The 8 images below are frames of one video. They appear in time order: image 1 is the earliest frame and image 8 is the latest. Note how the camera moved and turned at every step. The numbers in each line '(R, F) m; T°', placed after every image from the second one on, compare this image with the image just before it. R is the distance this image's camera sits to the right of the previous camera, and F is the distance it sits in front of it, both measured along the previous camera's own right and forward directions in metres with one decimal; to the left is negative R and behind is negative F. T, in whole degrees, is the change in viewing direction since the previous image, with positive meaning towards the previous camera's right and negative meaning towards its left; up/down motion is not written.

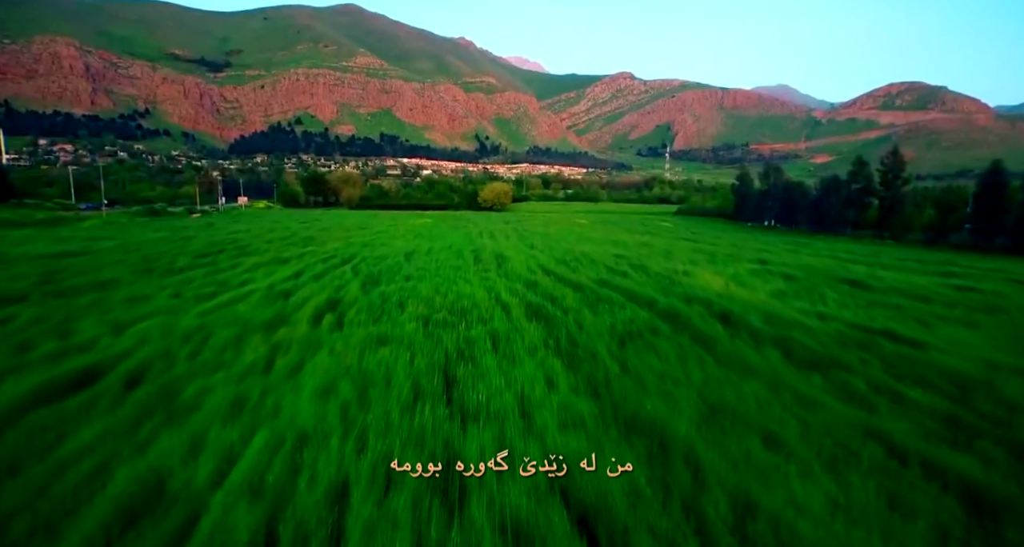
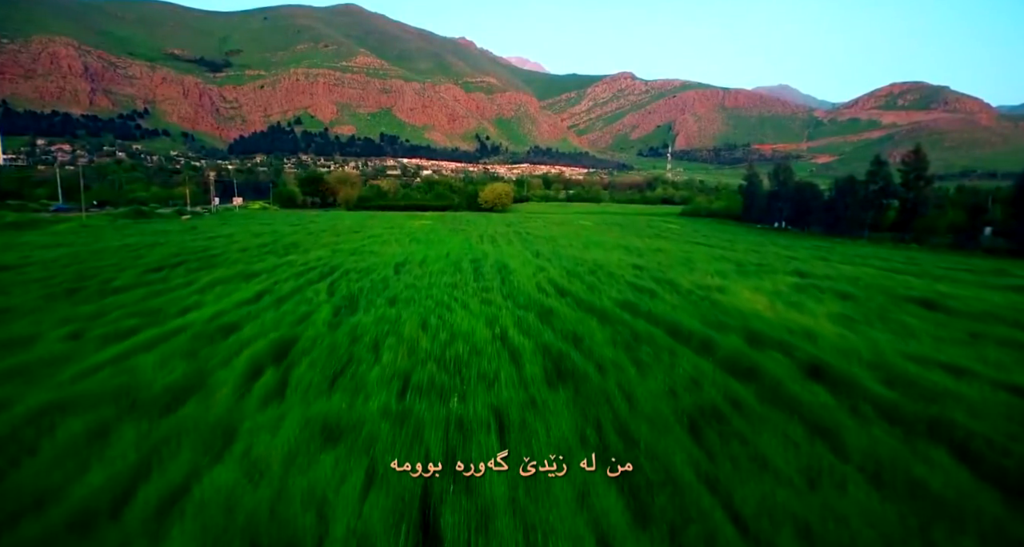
(-0.1, +2.3) m; 0°
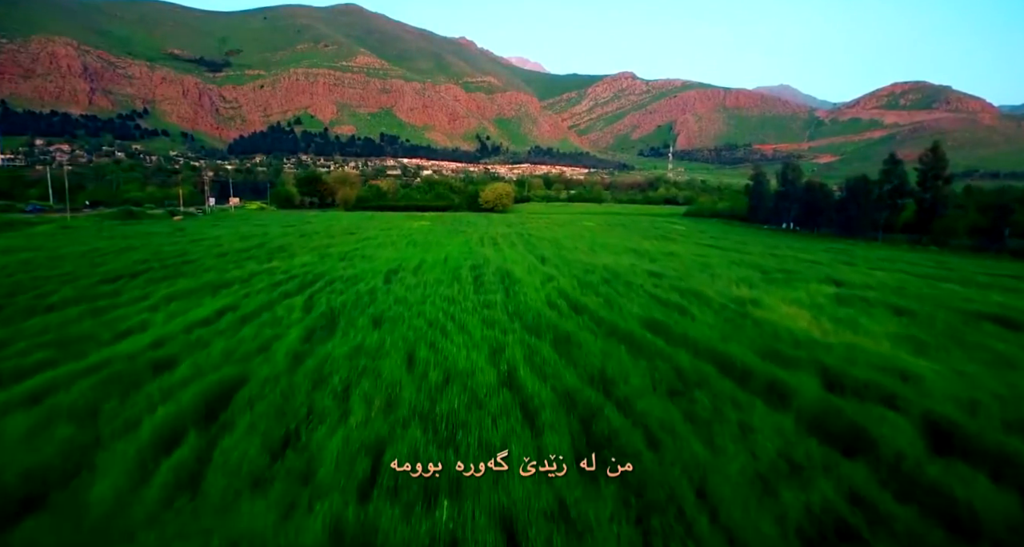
(-0.1, +1.7) m; 0°
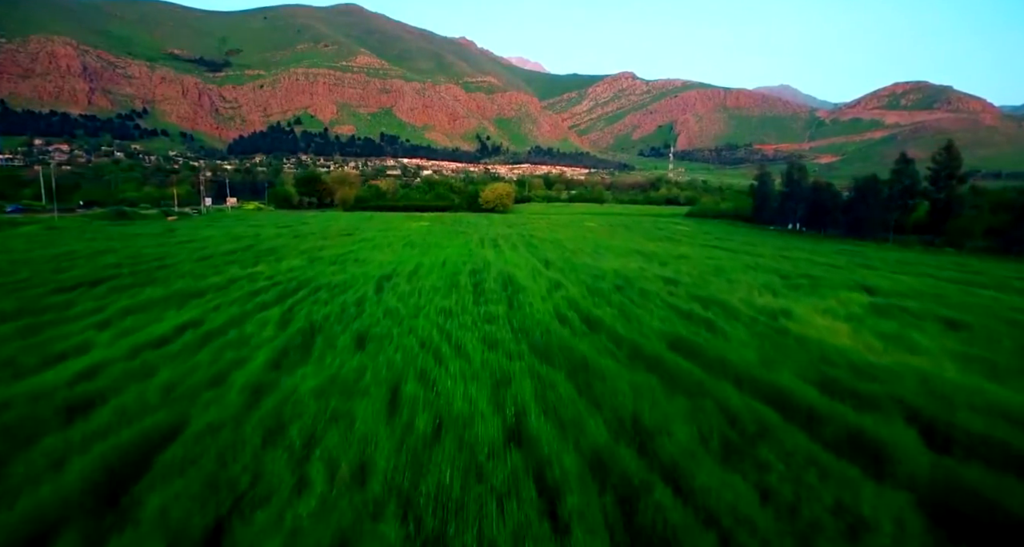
(-0.1, +1.3) m; 0°
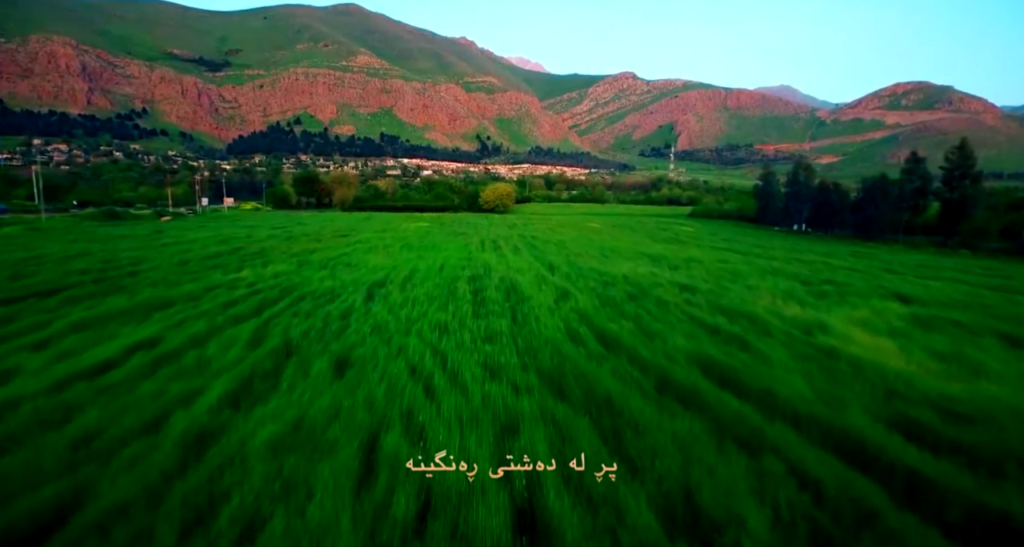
(-0.1, +1.2) m; 0°
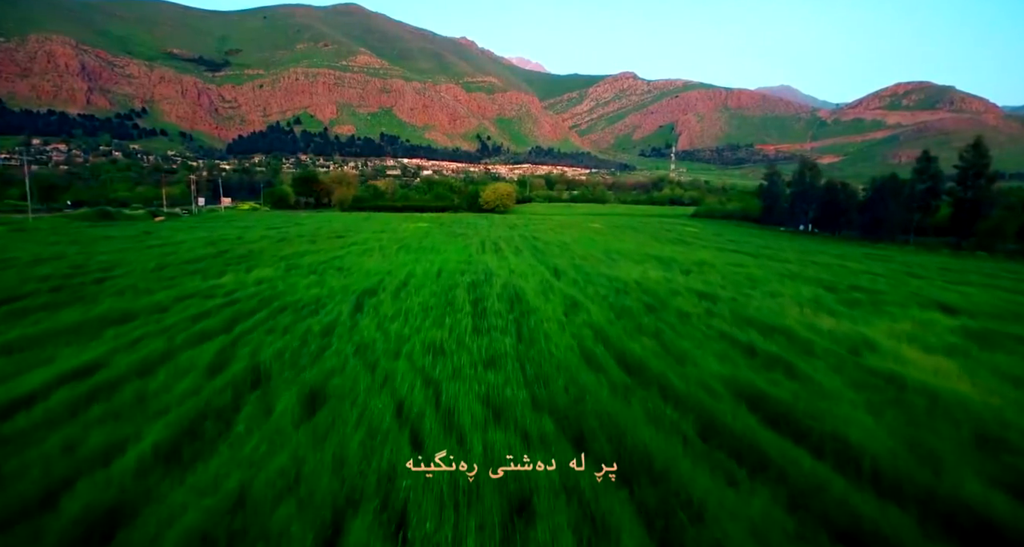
(-0.1, +1.2) m; 0°
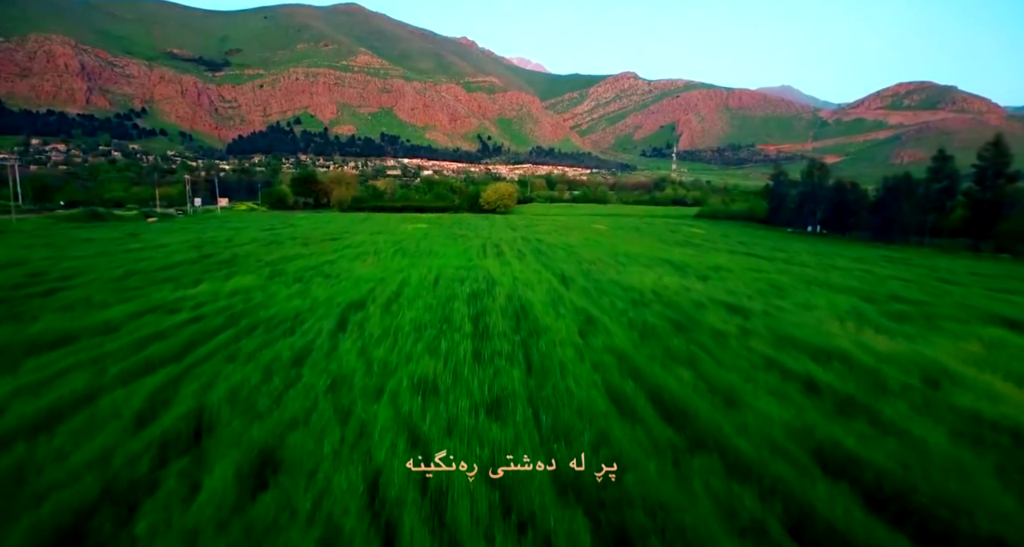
(-0.1, +1.5) m; 0°
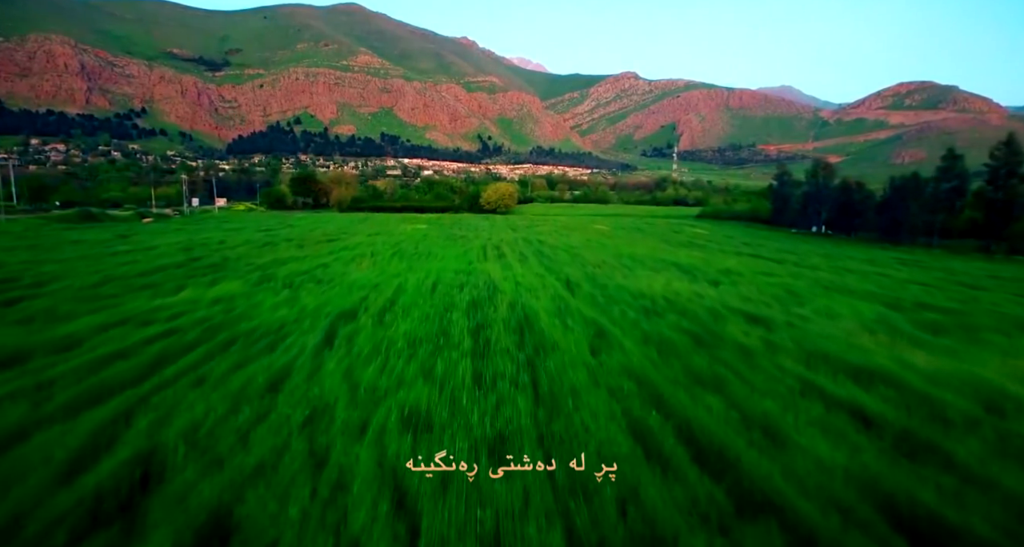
(-0.1, +0.9) m; 0°
